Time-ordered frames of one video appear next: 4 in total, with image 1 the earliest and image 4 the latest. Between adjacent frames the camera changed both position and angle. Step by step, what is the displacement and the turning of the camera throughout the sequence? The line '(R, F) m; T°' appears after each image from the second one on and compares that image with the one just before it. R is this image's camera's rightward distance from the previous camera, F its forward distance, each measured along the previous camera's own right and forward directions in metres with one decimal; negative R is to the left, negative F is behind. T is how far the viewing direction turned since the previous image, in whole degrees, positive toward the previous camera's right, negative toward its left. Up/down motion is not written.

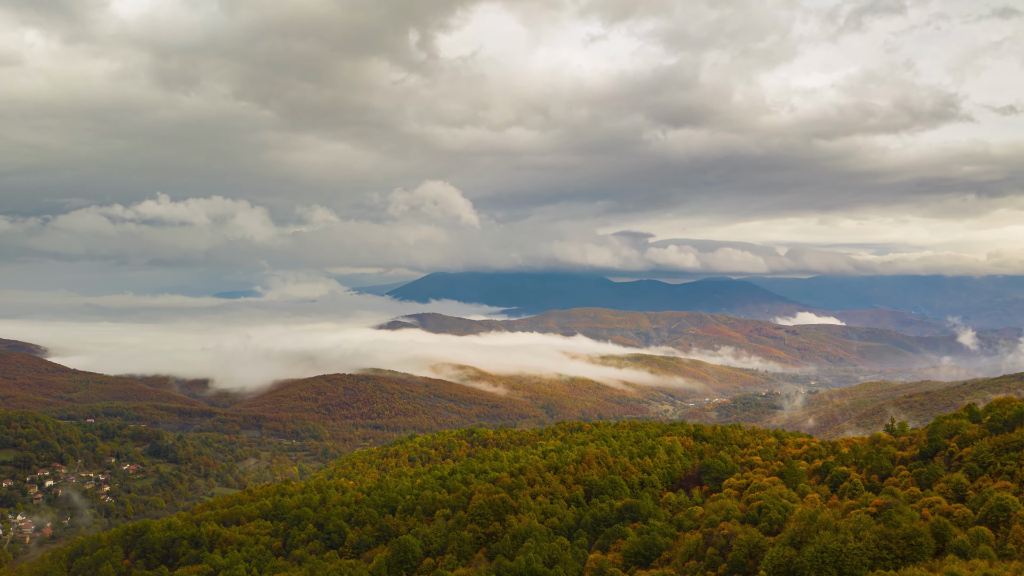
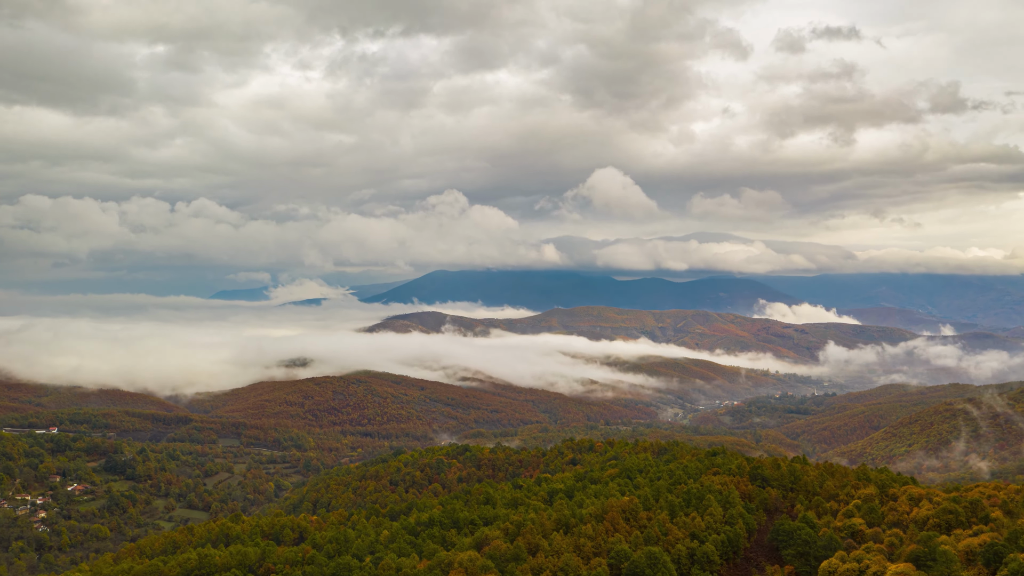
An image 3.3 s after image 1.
(+0.5, +22.4) m; 0°
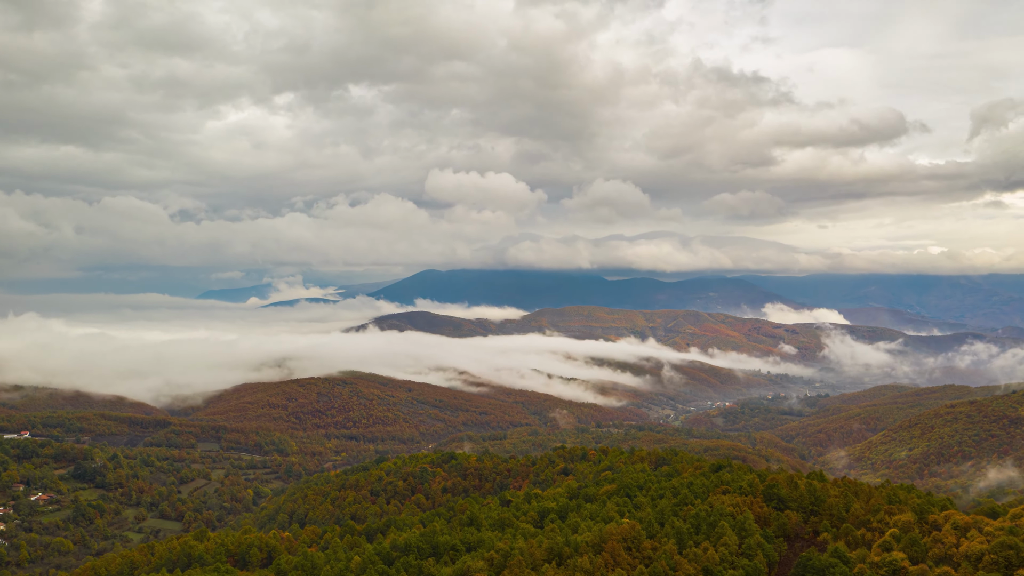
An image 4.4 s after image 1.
(+0.2, +7.3) m; +1°
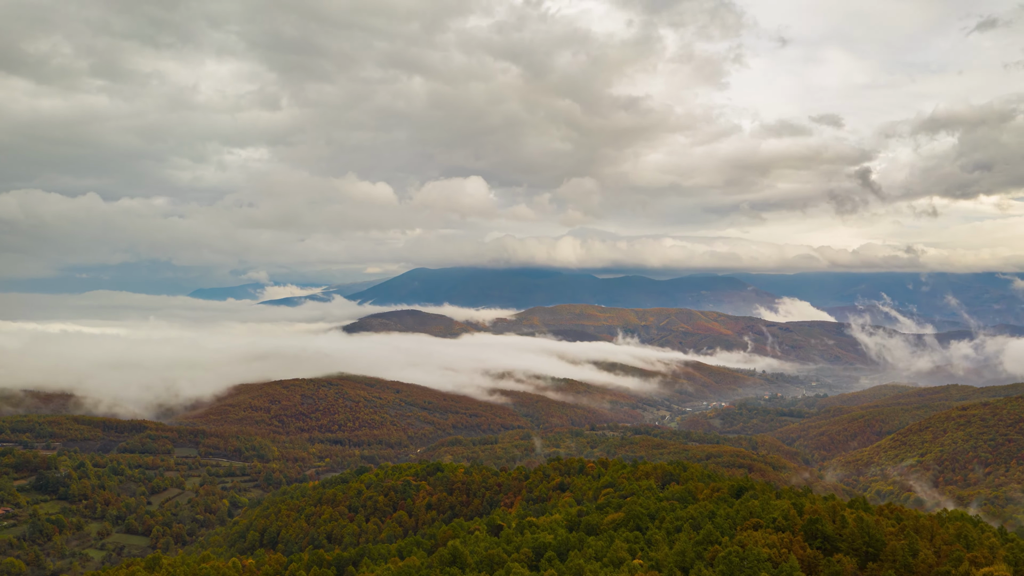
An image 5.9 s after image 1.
(+0.1, +10.4) m; +1°
